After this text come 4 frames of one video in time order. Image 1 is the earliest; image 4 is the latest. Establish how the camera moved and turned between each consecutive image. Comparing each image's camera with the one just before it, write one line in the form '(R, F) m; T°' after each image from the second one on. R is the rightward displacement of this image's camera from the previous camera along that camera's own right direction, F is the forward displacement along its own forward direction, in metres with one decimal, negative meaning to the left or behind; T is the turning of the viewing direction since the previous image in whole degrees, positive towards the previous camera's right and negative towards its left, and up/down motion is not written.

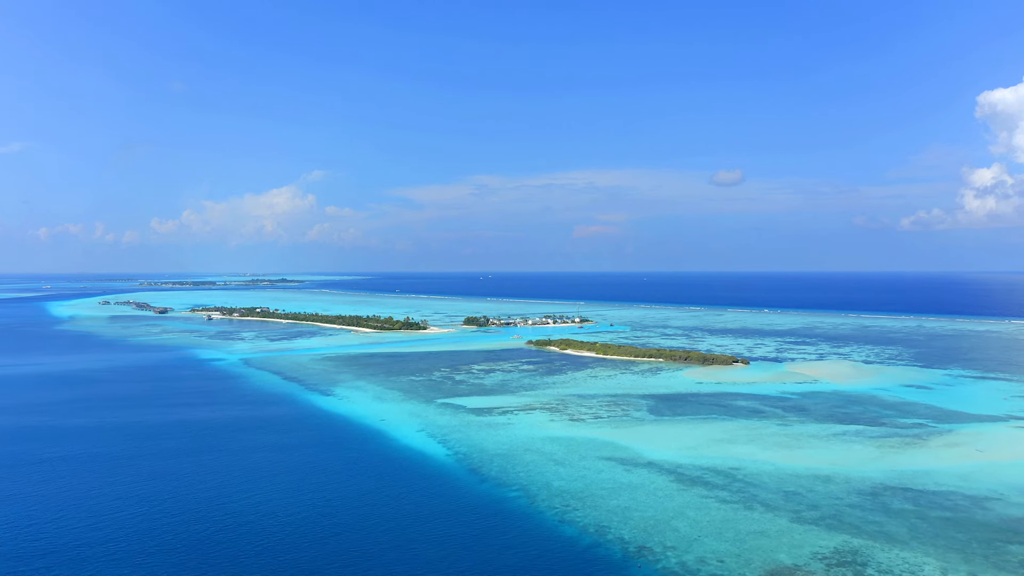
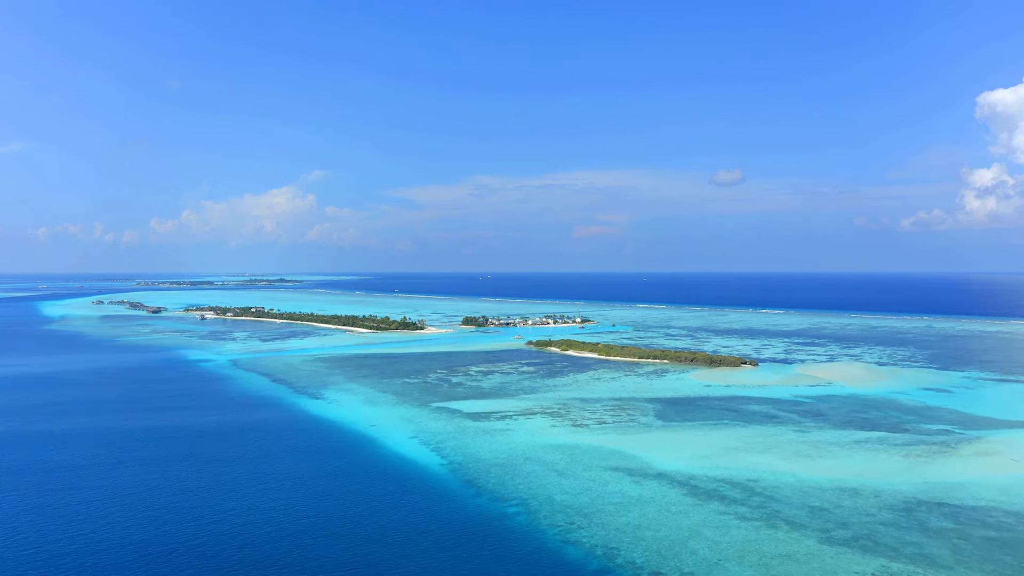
(0.0, +1.1) m; 0°
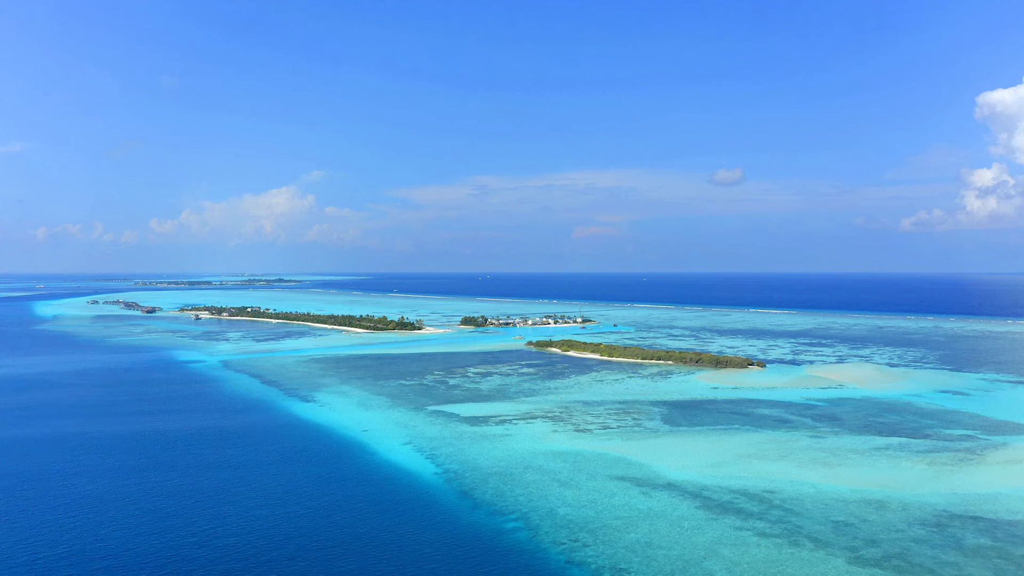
(0.0, +0.9) m; 0°
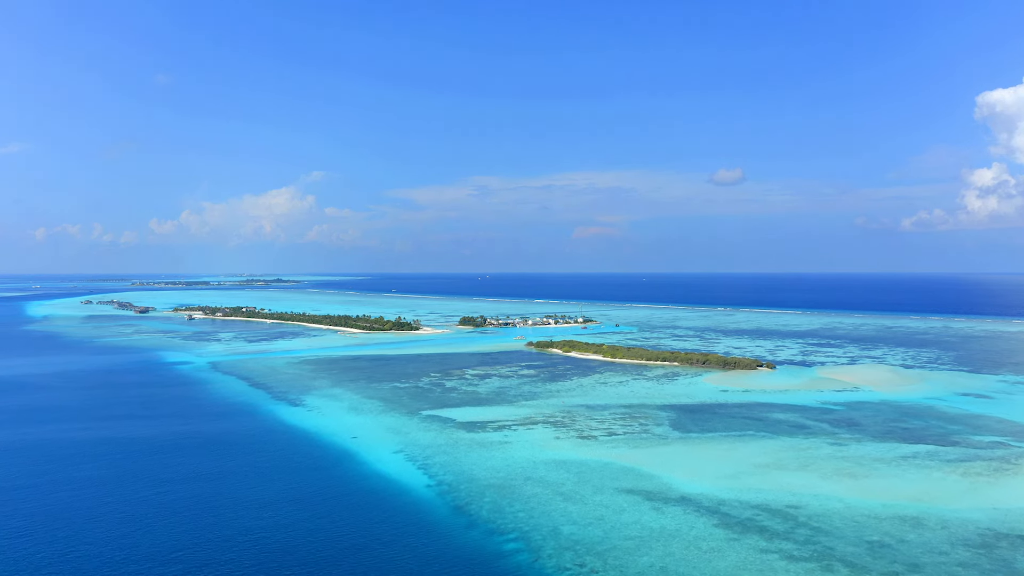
(0.0, +1.0) m; 0°
